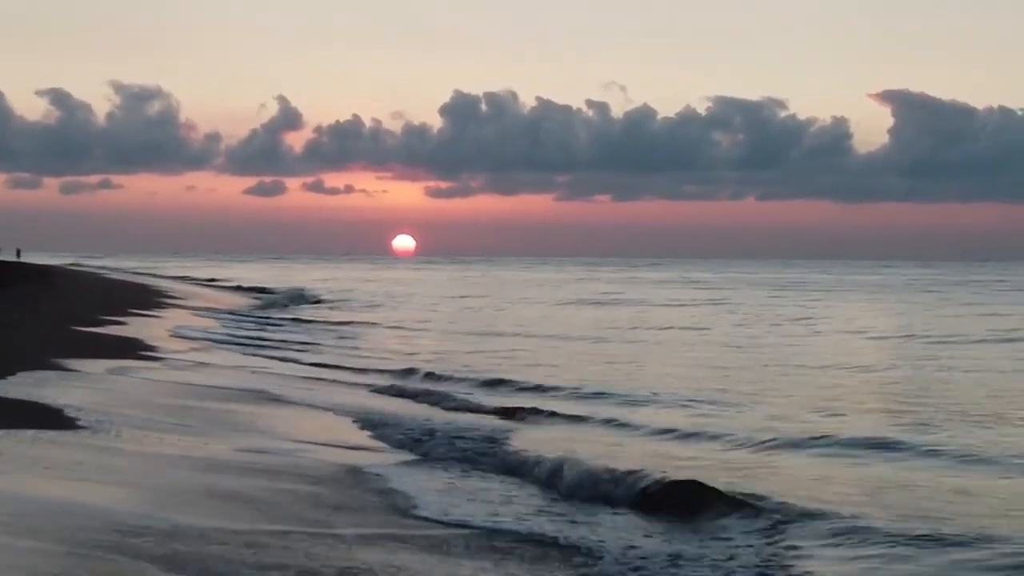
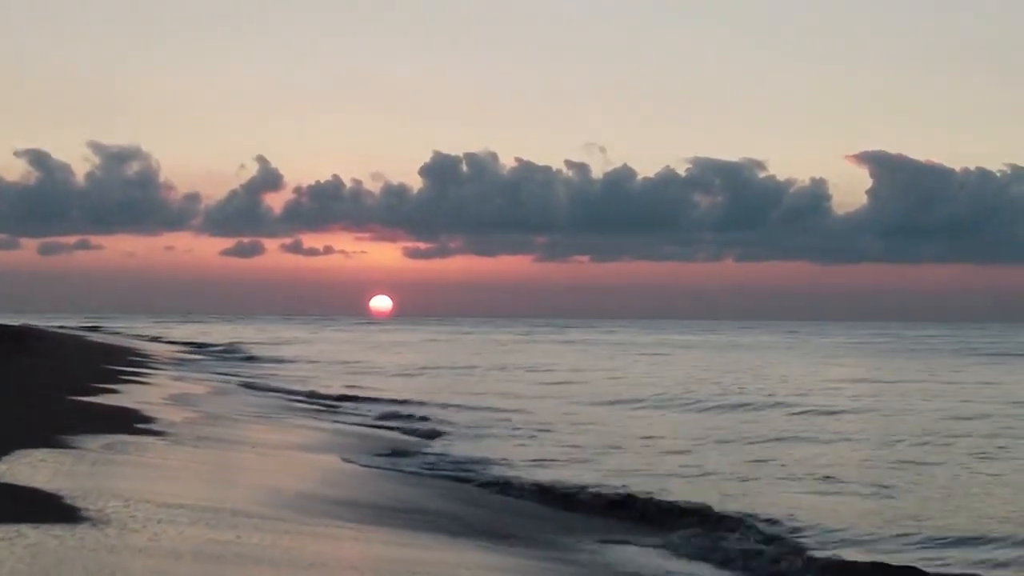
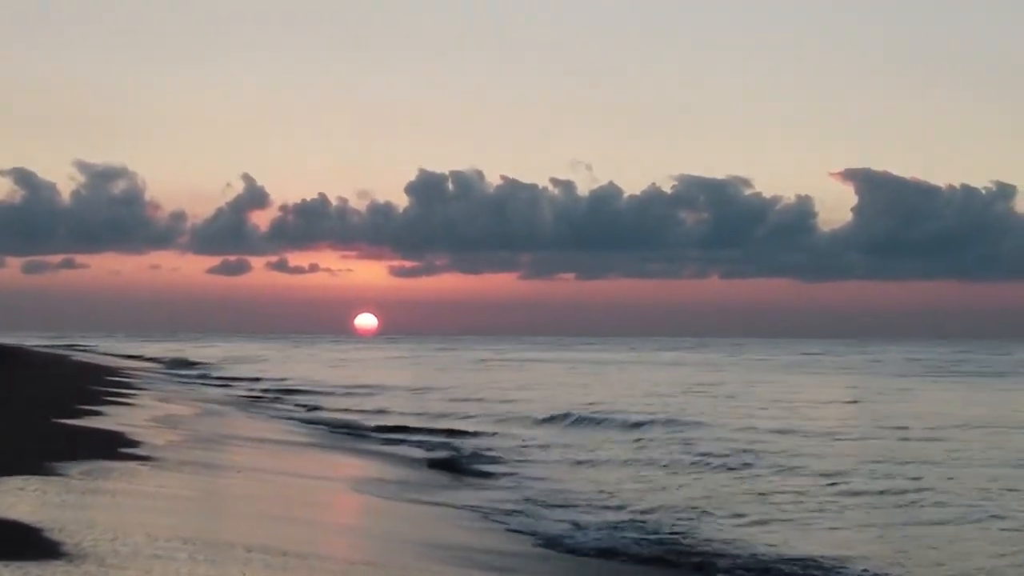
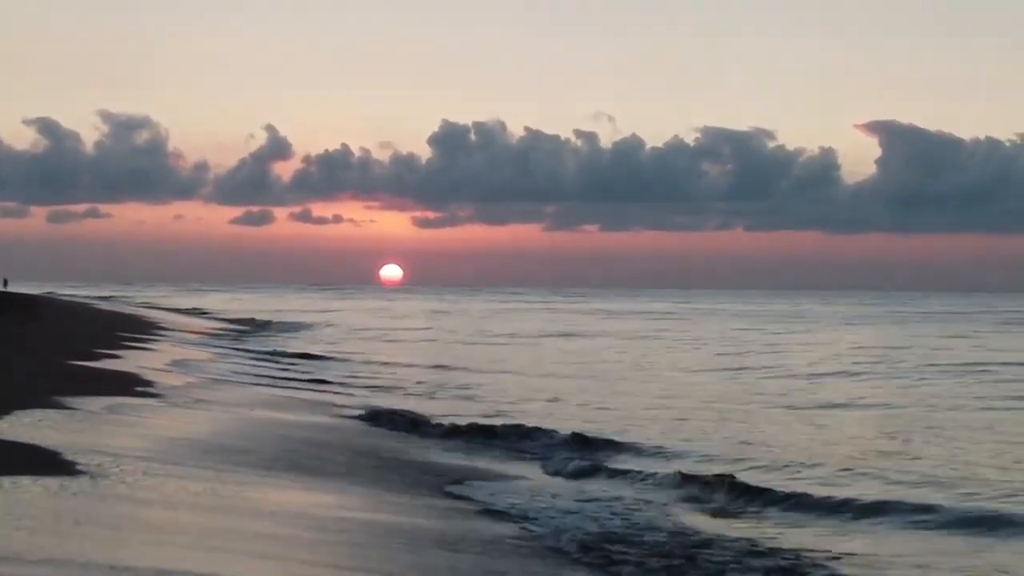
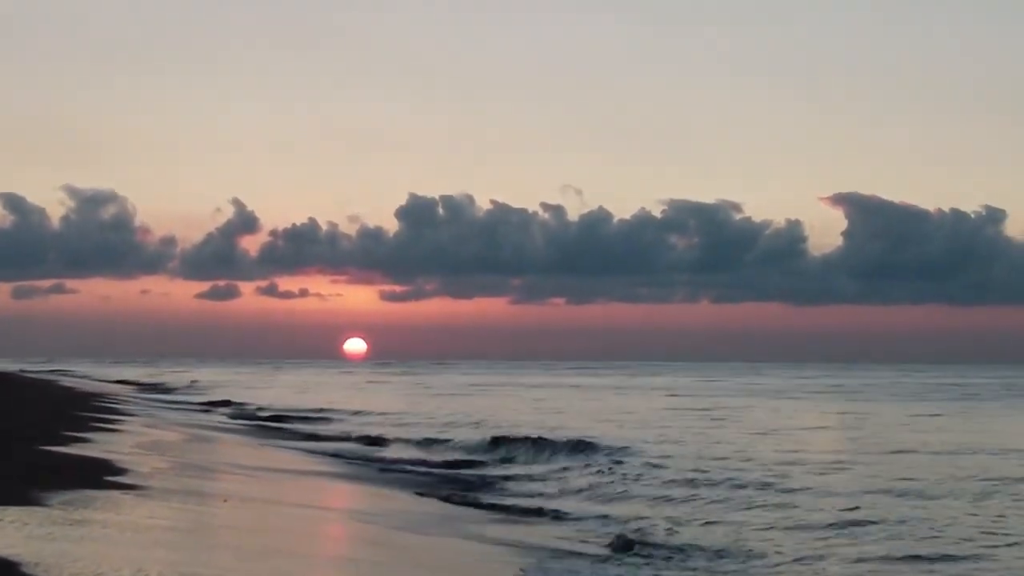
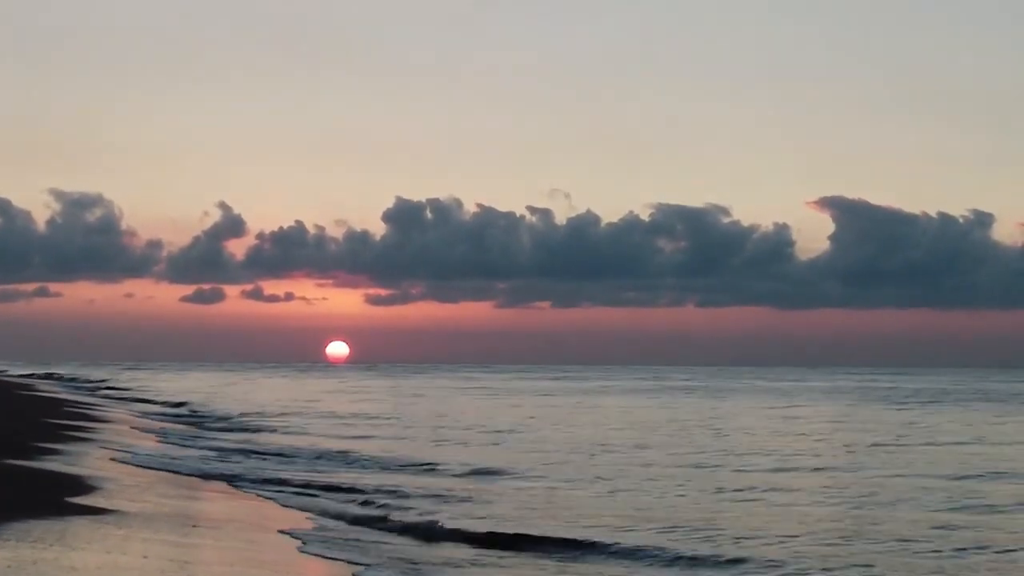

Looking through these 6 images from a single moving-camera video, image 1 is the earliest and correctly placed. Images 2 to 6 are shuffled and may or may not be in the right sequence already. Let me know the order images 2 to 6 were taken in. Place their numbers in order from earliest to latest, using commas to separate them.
4, 2, 3, 5, 6
